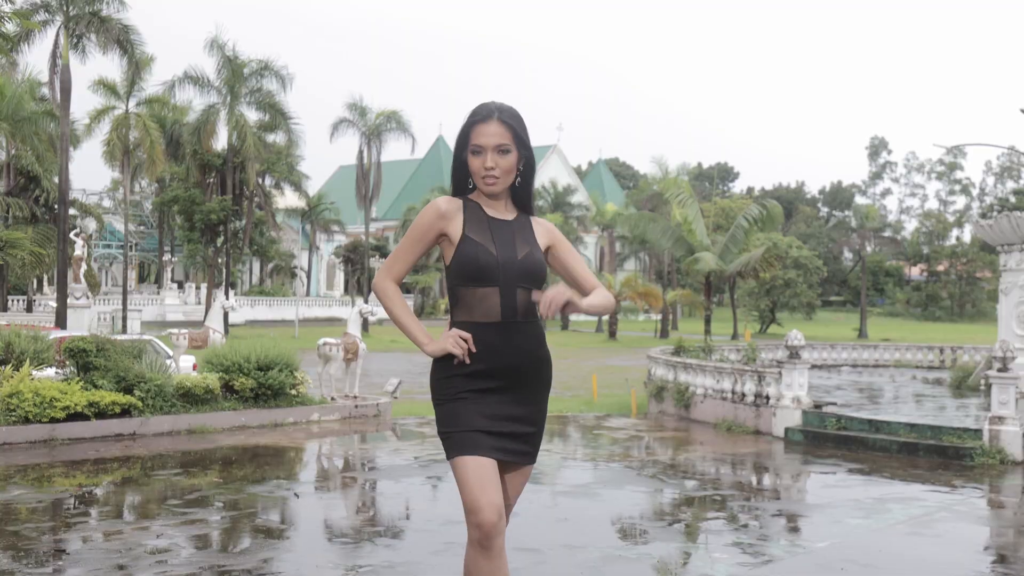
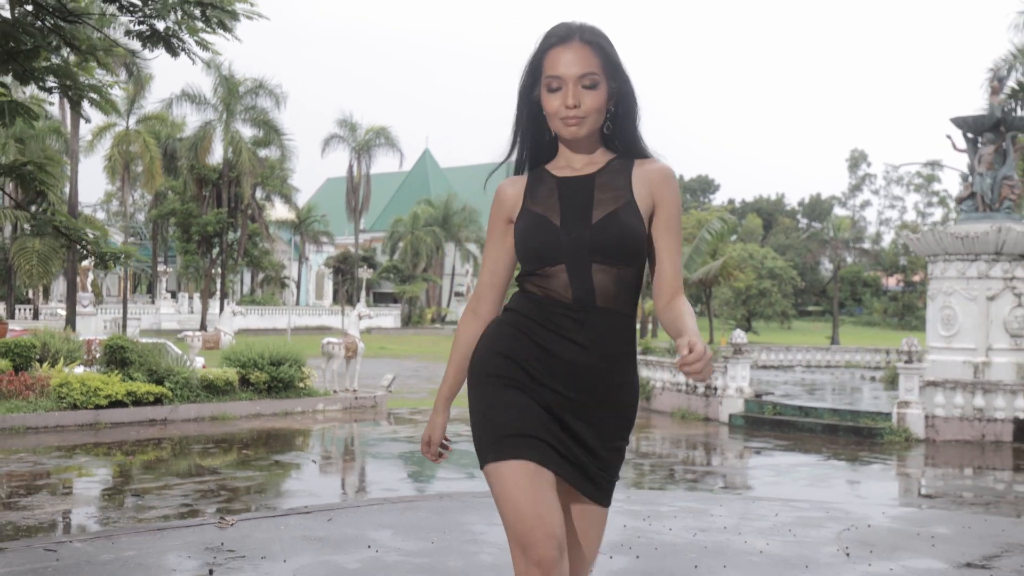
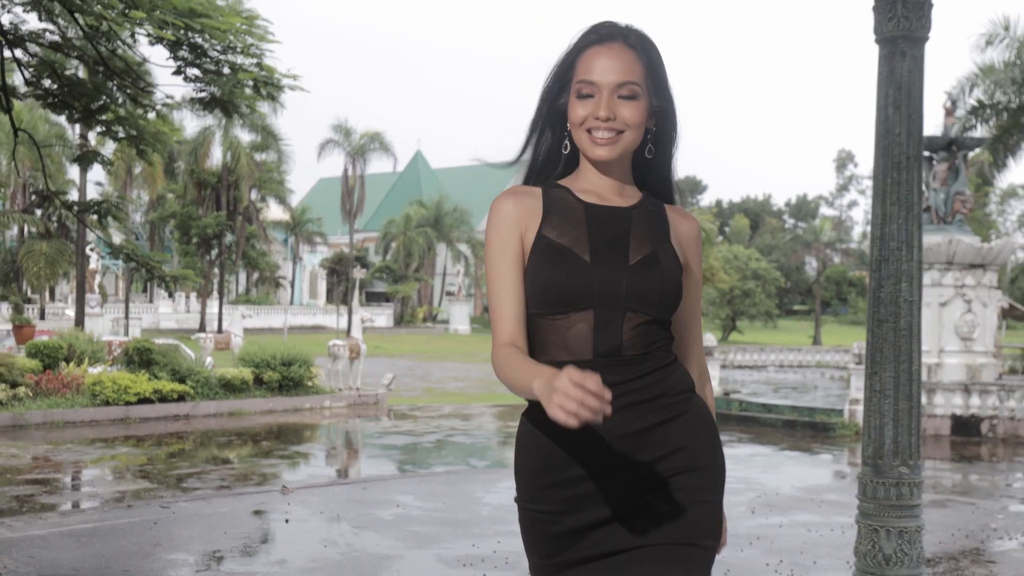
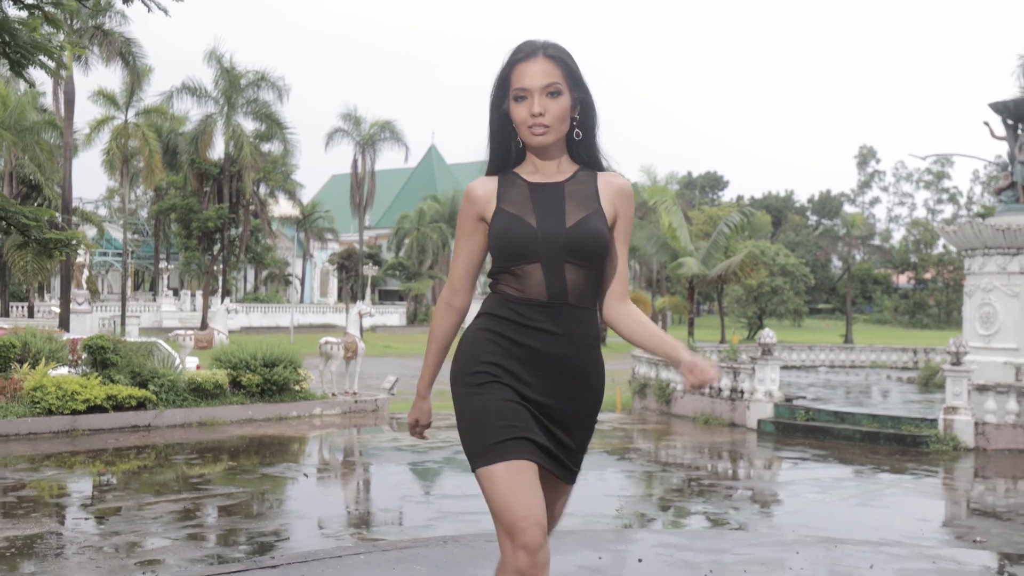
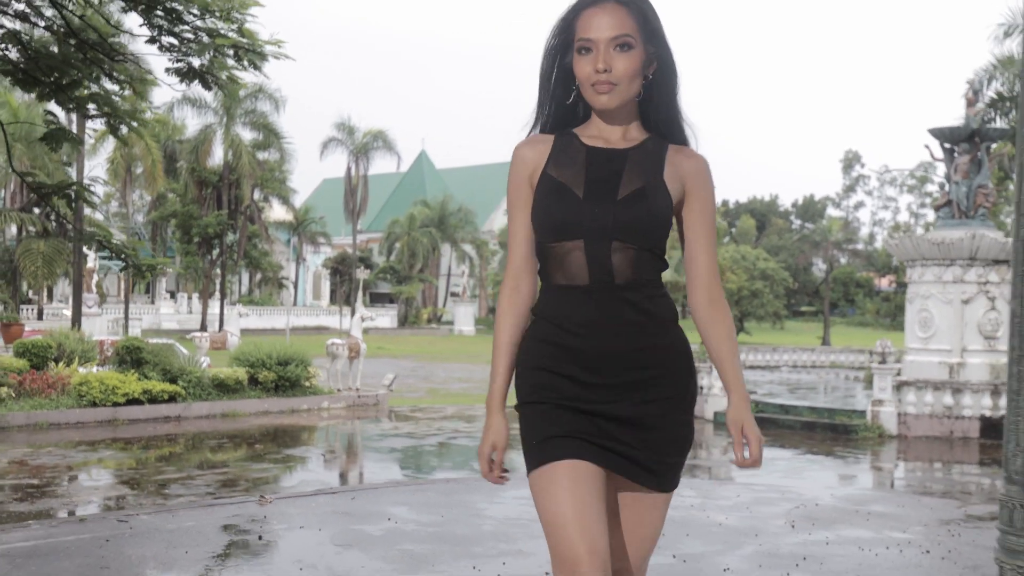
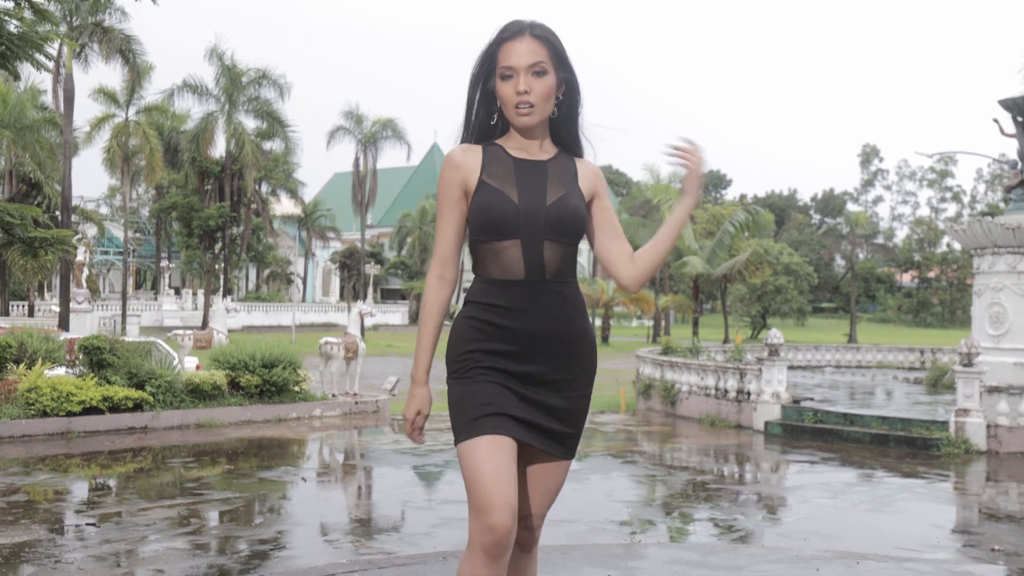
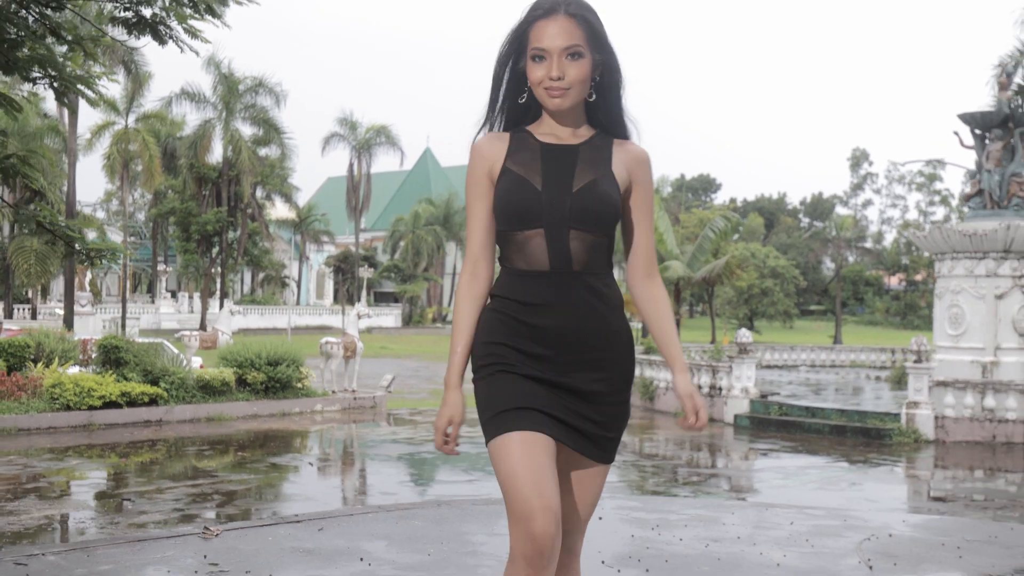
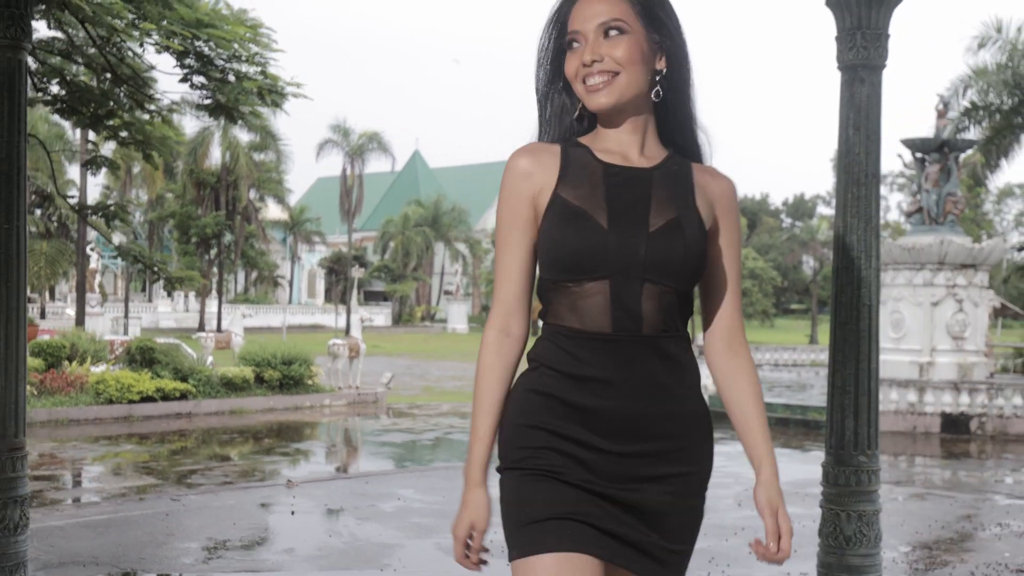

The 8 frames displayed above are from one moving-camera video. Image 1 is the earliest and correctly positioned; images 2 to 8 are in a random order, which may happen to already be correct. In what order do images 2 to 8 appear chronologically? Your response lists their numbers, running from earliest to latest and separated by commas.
6, 4, 7, 2, 5, 3, 8
